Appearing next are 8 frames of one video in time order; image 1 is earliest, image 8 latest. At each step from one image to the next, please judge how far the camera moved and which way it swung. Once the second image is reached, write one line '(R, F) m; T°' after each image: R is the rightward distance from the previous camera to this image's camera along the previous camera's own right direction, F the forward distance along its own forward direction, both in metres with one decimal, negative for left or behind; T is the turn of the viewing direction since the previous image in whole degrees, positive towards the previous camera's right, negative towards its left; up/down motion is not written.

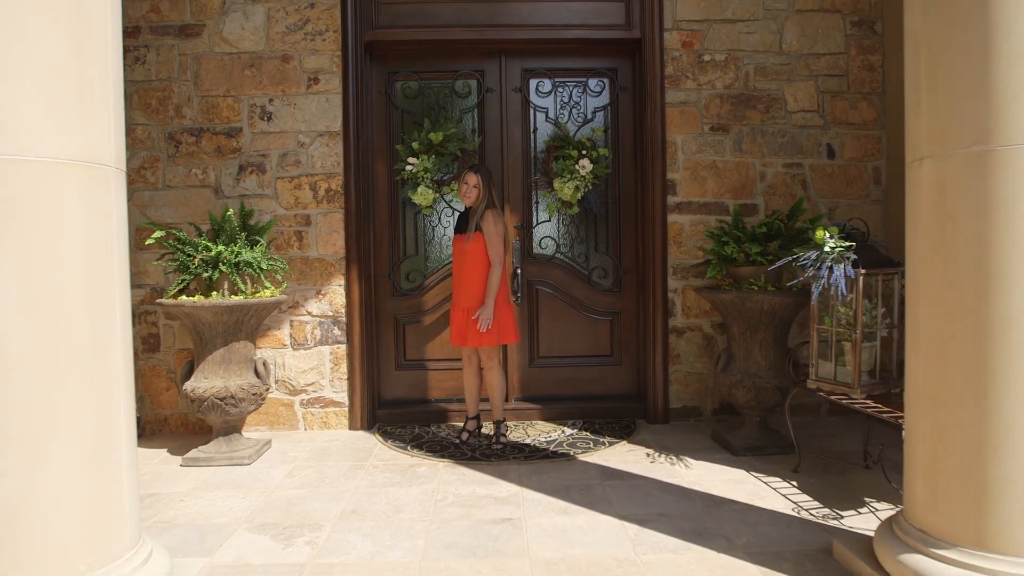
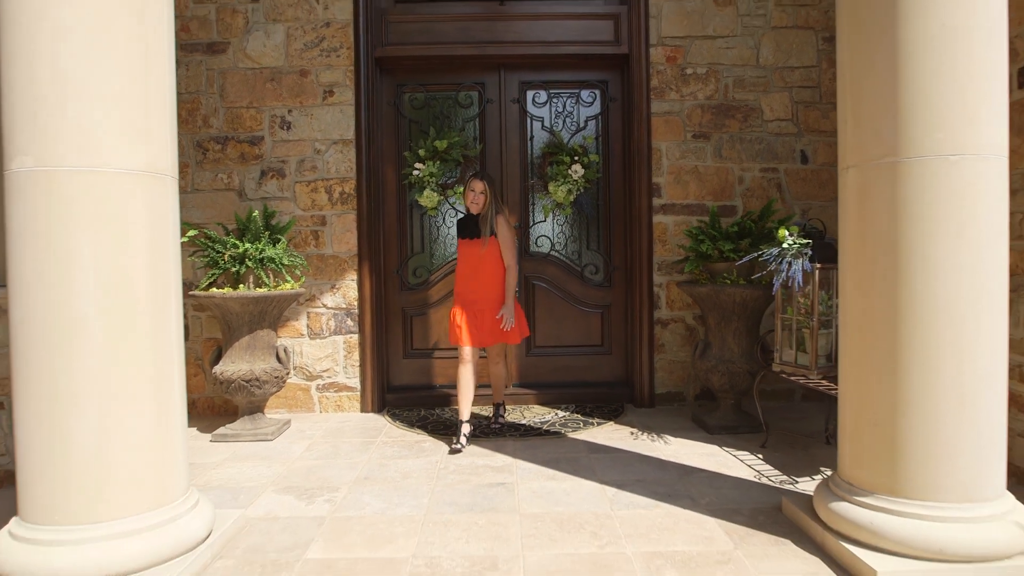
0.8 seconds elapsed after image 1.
(+0.1, -0.4) m; -1°
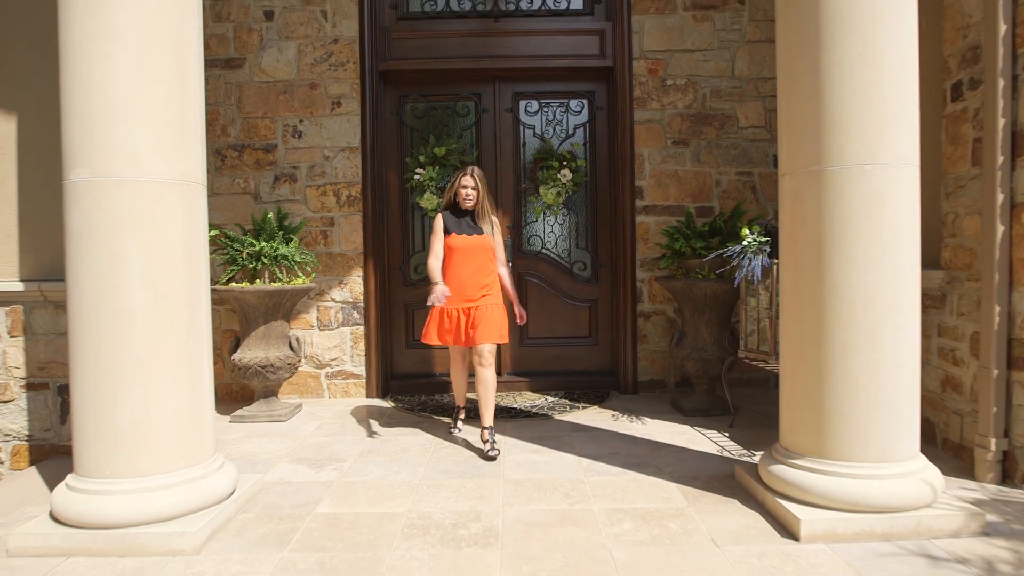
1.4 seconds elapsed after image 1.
(+0.1, -0.4) m; -1°
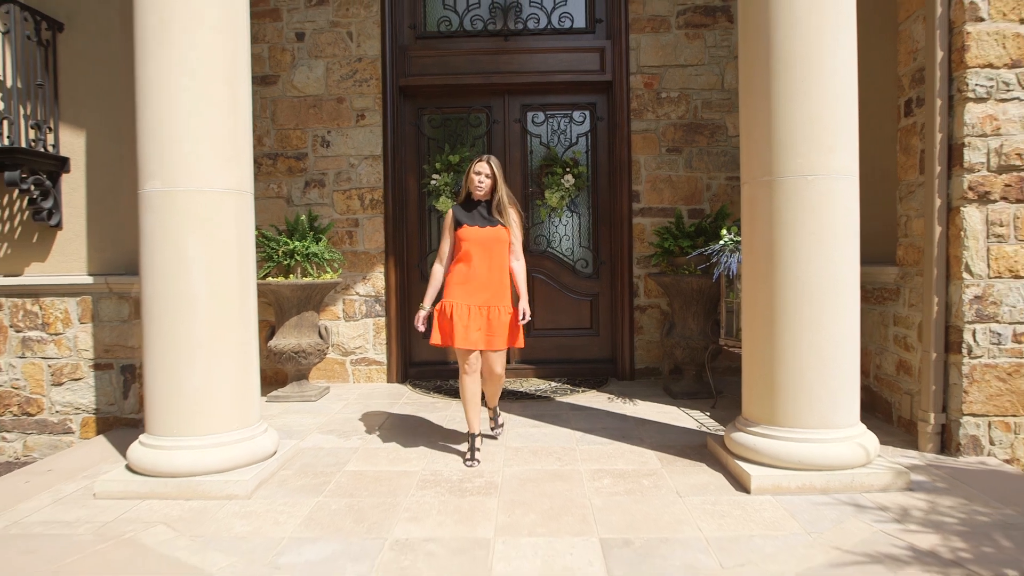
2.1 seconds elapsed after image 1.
(+0.1, -0.4) m; -2°
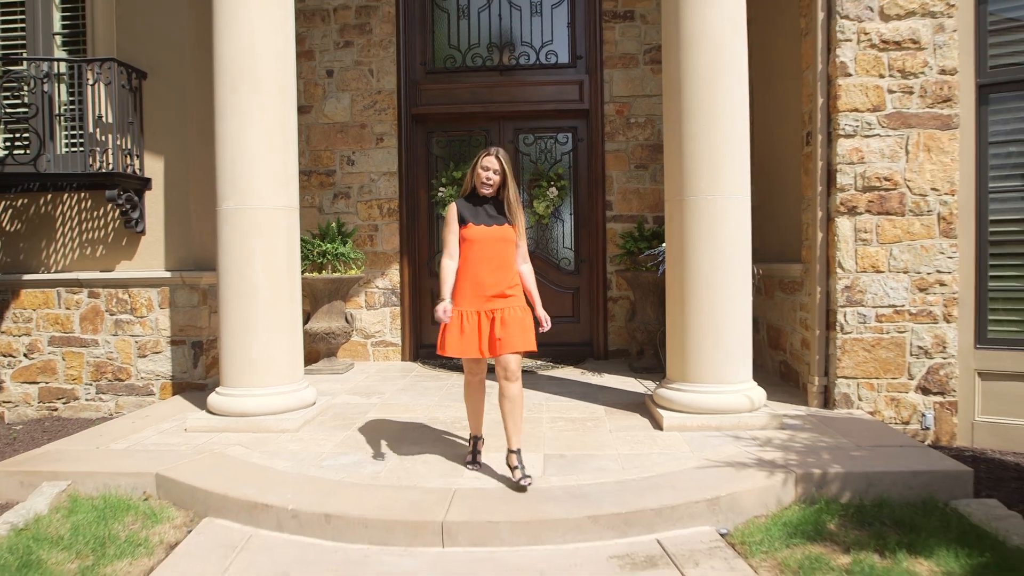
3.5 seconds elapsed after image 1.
(+0.2, -1.0) m; -2°
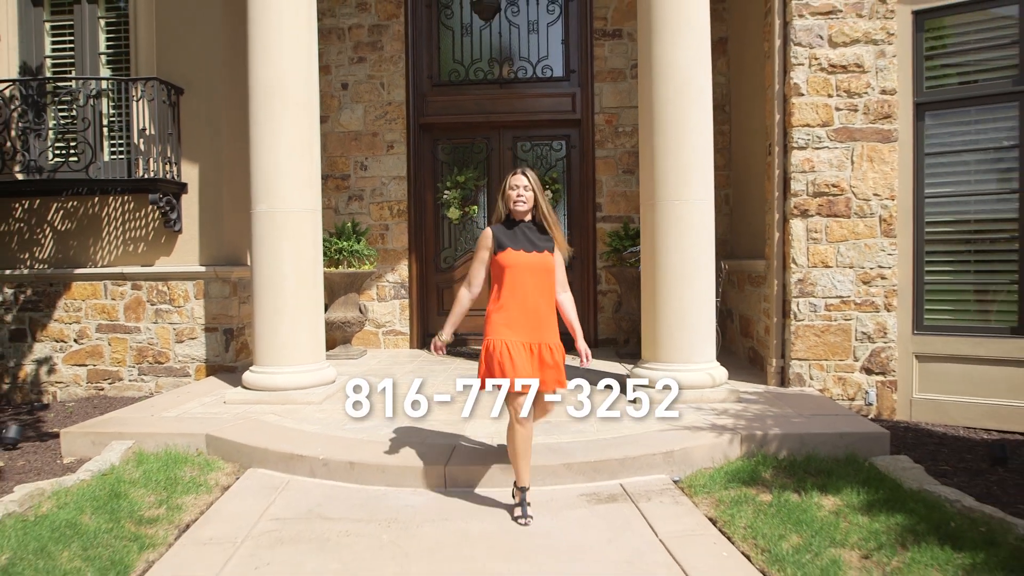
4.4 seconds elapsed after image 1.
(+0.1, -0.6) m; 0°
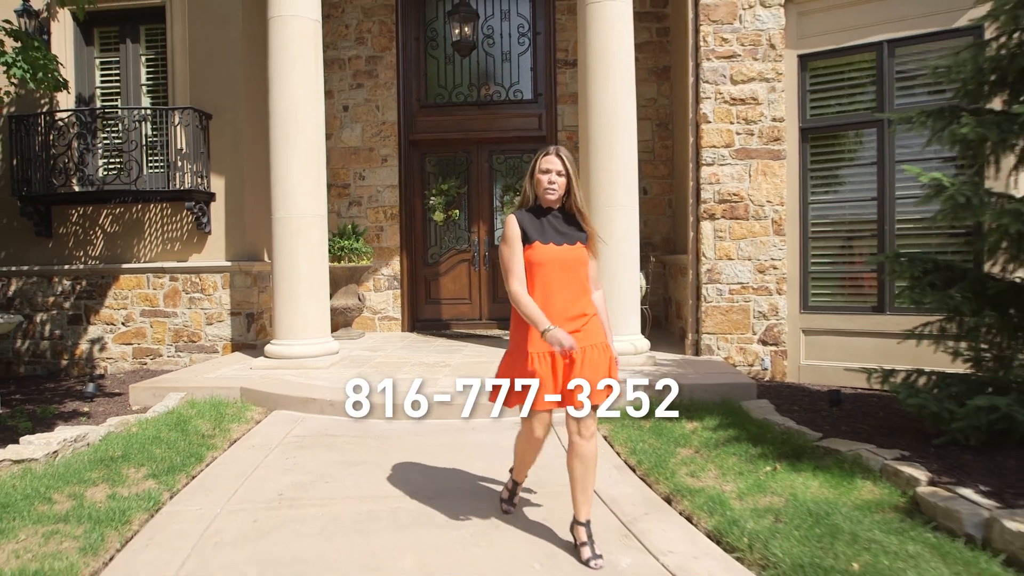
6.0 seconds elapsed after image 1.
(+0.3, -1.2) m; 0°
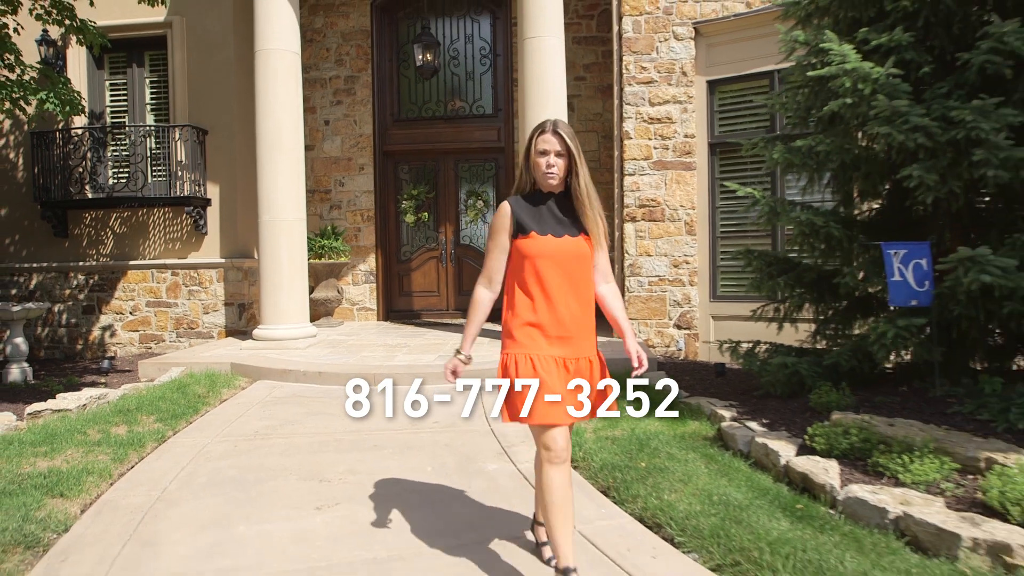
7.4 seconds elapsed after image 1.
(+0.5, -1.0) m; 0°
